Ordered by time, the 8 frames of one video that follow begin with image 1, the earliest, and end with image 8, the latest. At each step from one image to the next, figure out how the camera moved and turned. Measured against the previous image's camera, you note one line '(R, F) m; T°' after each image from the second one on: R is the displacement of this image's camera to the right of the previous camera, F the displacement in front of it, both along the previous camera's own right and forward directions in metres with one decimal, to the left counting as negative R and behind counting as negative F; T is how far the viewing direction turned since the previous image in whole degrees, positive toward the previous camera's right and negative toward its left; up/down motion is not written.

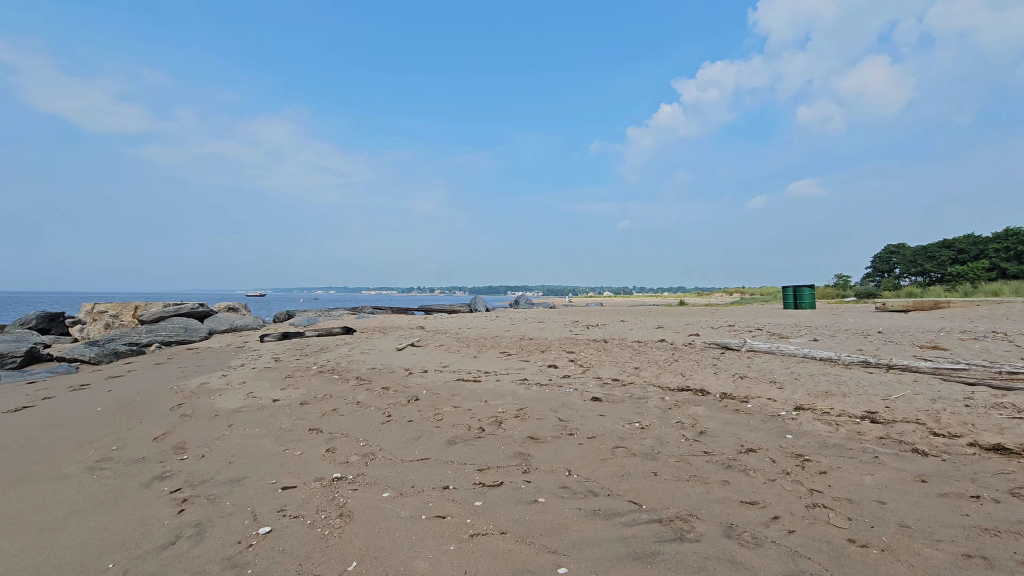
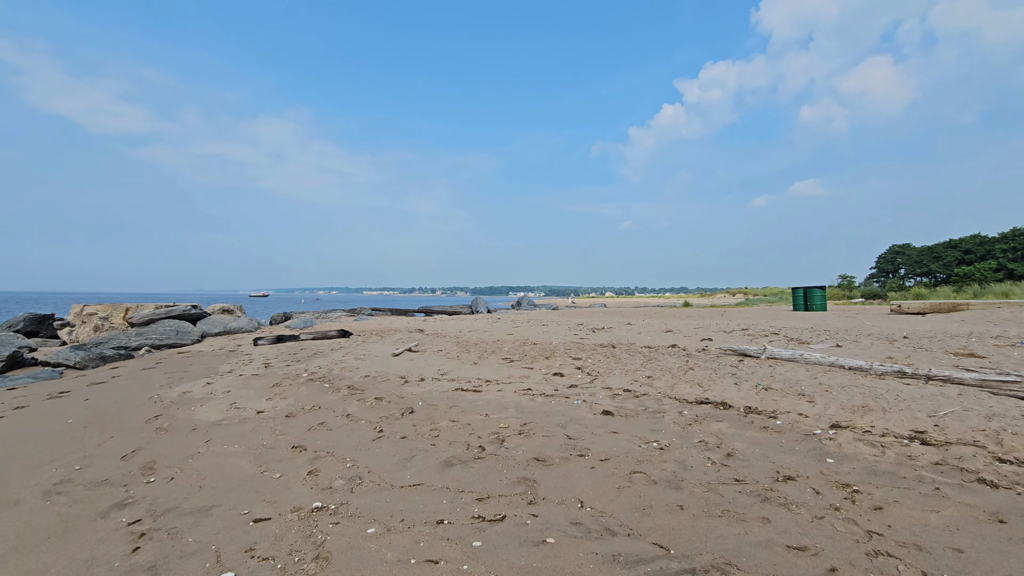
(0.0, +0.5) m; 0°
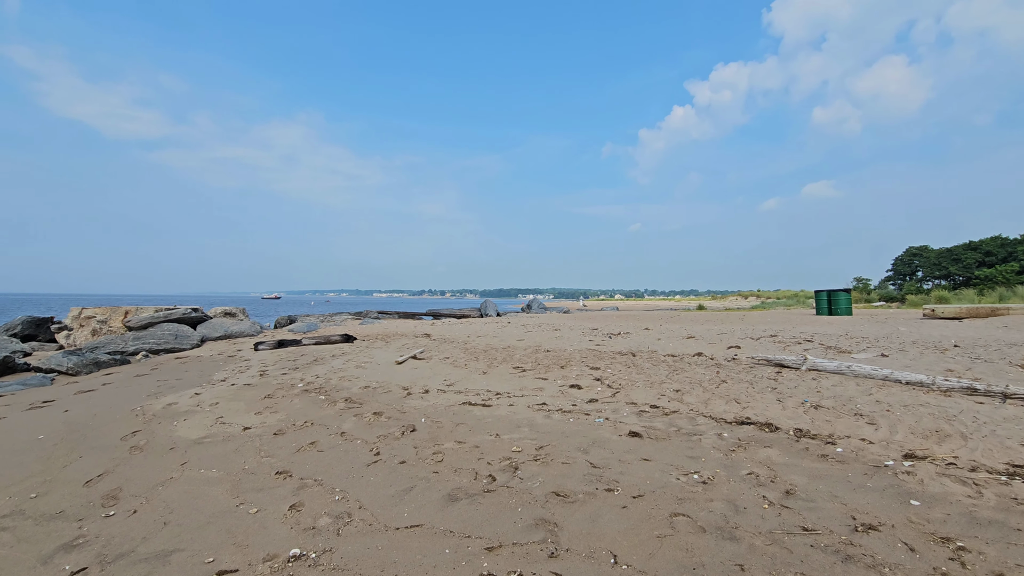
(0.0, +0.6) m; -1°
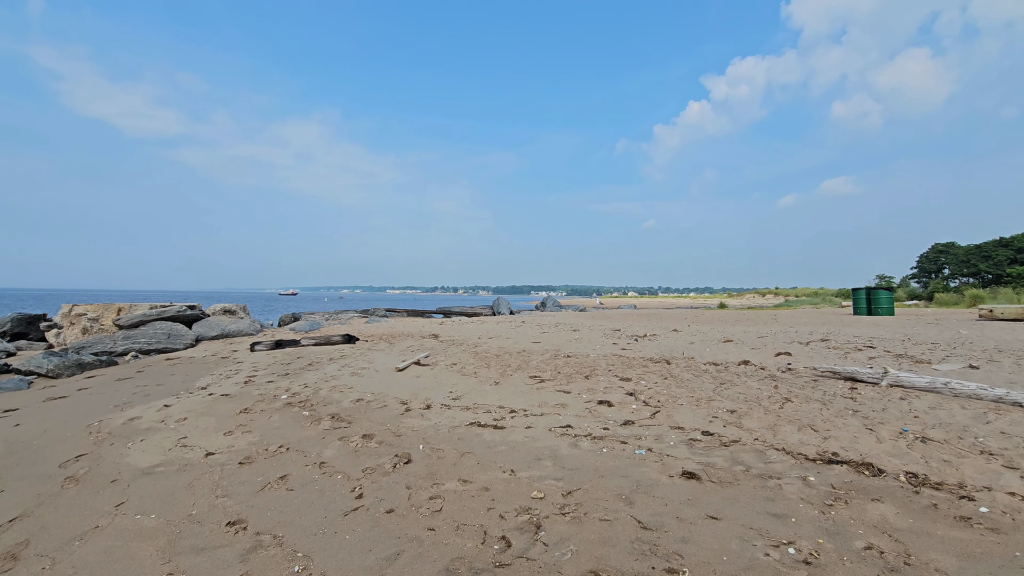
(0.0, +1.0) m; -1°
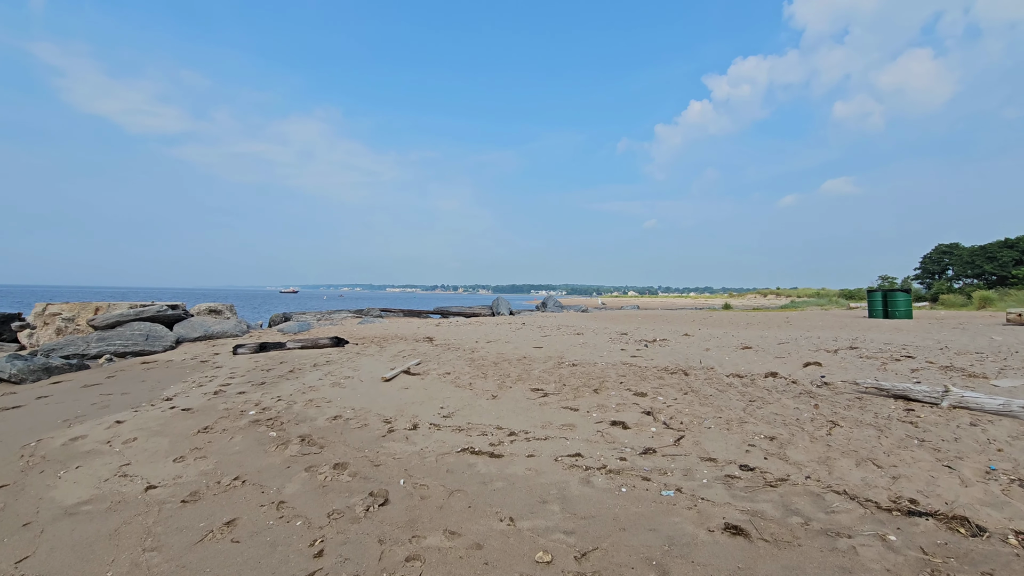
(0.0, +0.7) m; 0°
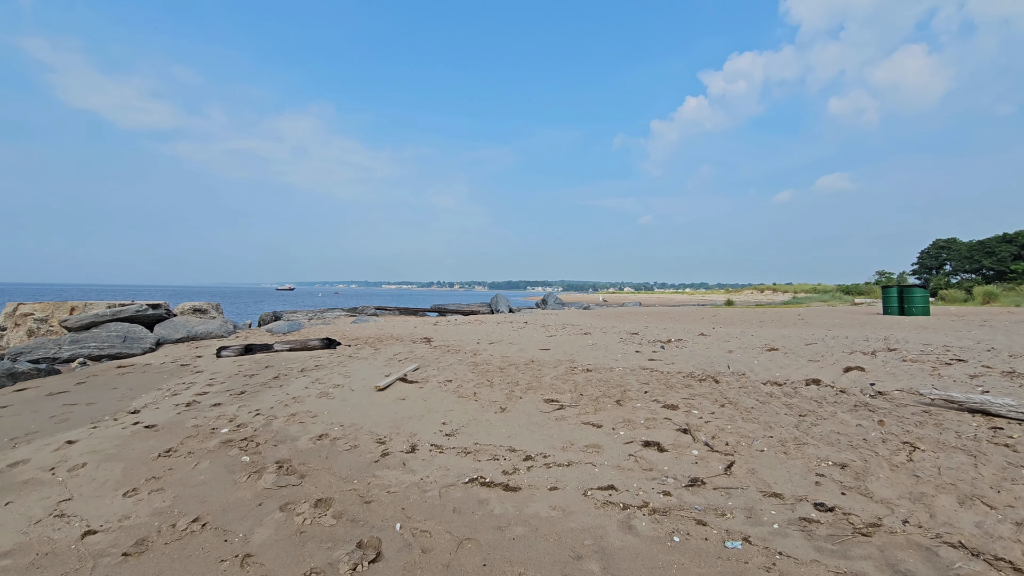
(-0.1, +0.7) m; 0°
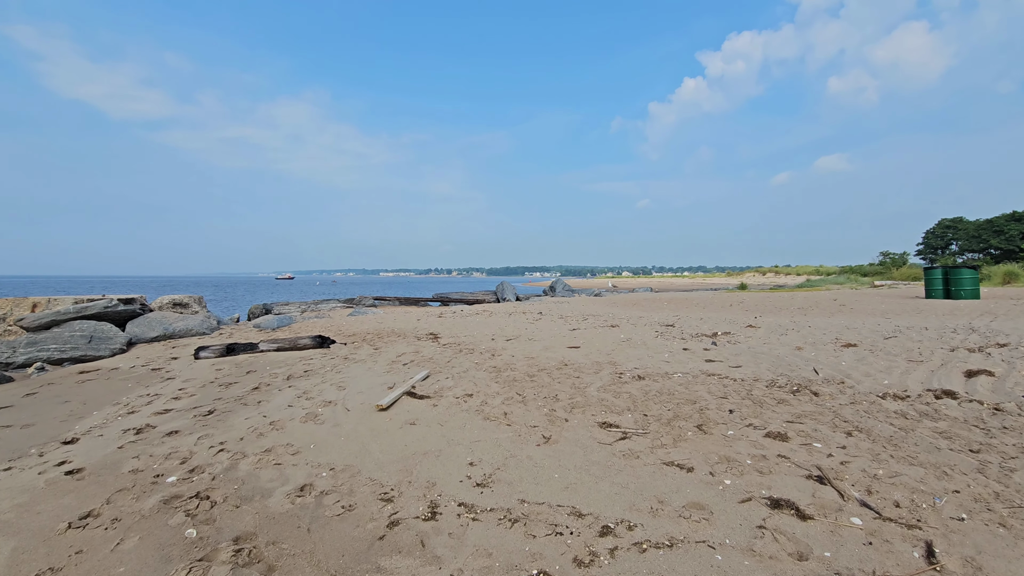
(-0.3, +1.2) m; 0°
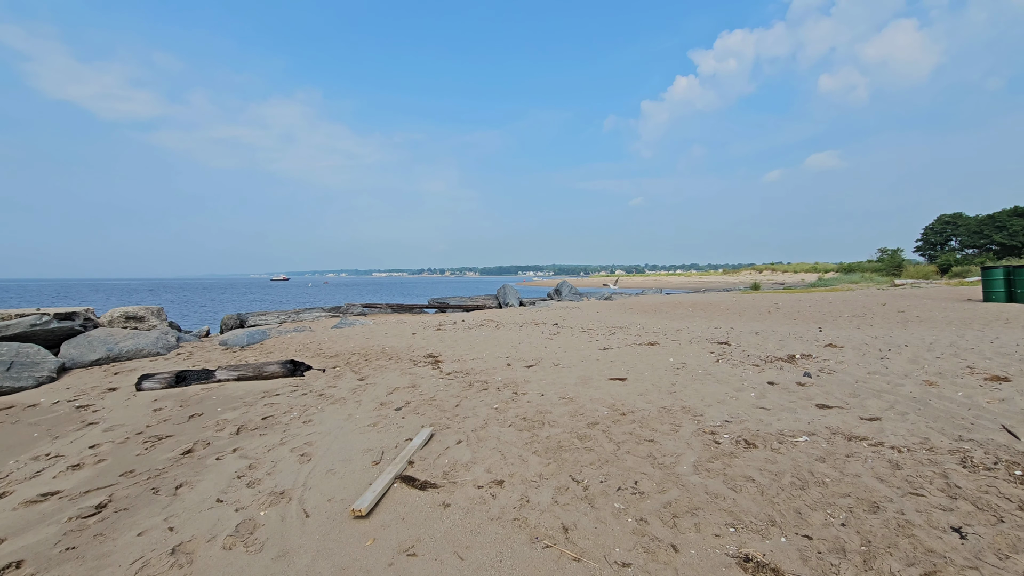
(-0.3, +1.7) m; +1°
